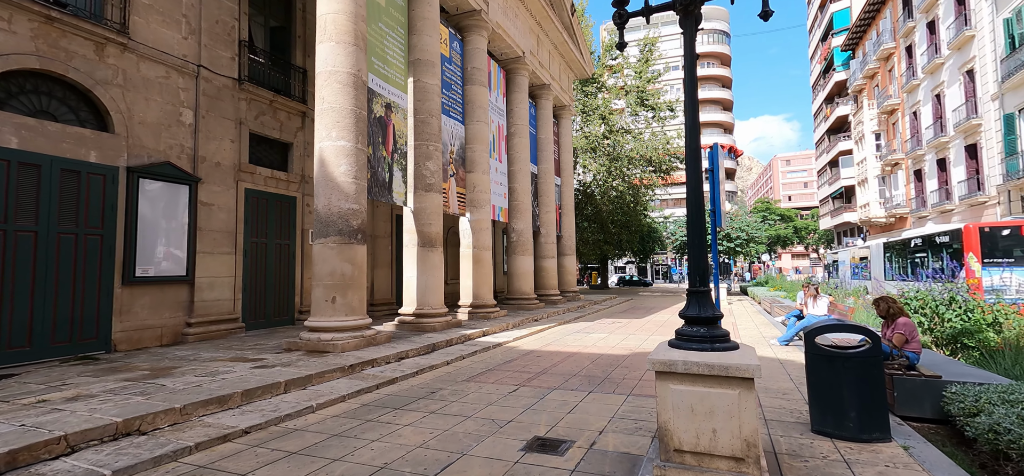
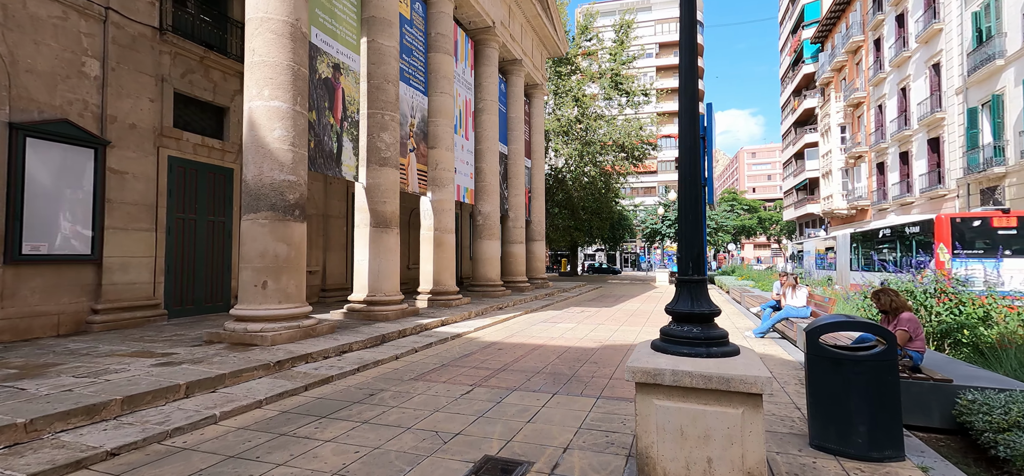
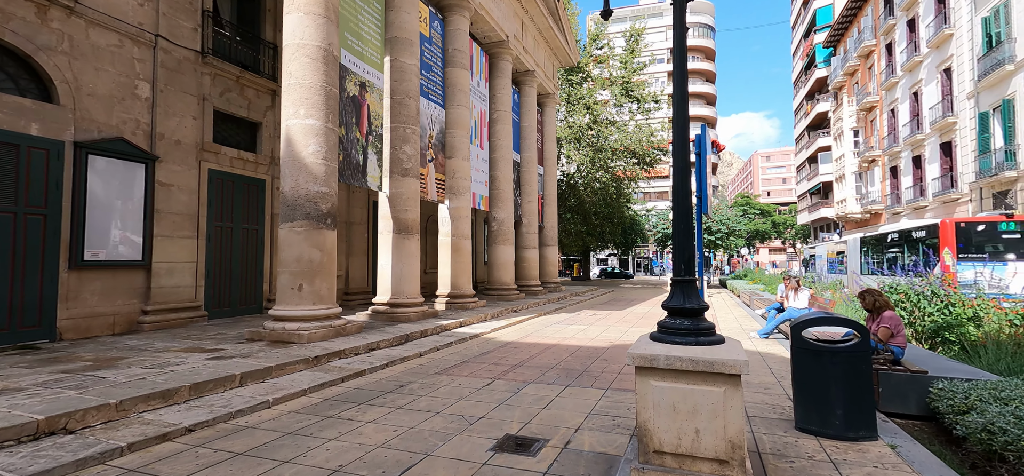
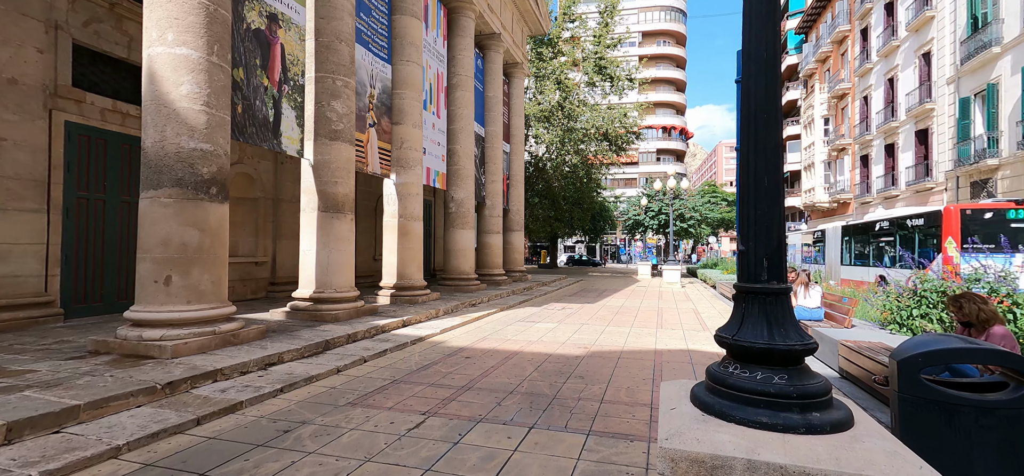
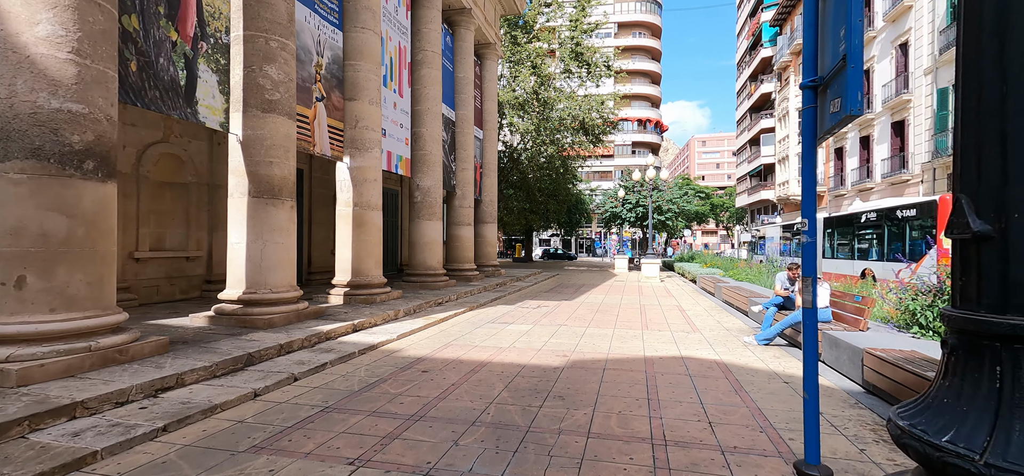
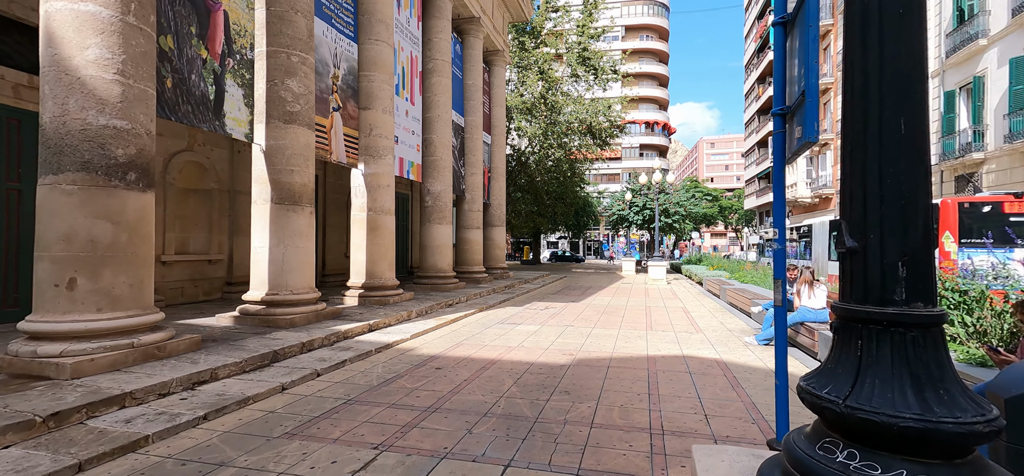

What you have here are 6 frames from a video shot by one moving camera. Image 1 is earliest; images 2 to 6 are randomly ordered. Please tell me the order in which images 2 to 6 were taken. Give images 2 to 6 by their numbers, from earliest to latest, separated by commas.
3, 2, 4, 6, 5
